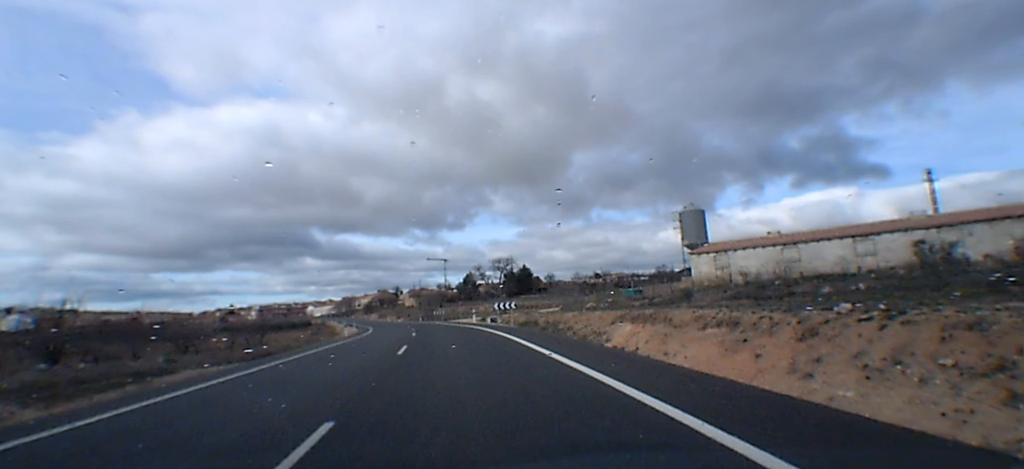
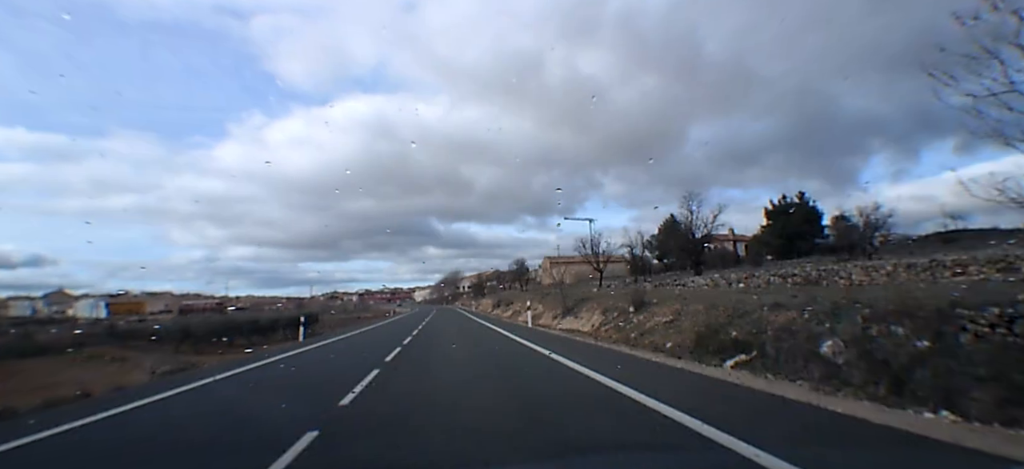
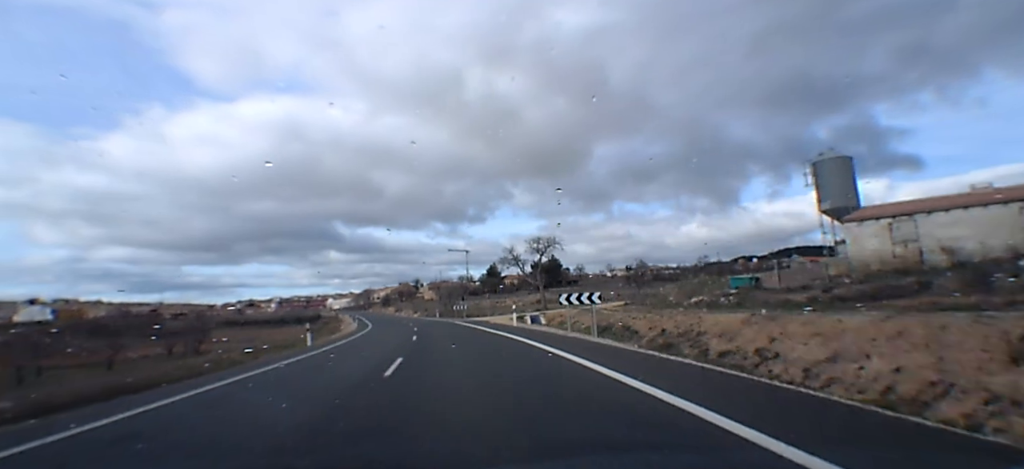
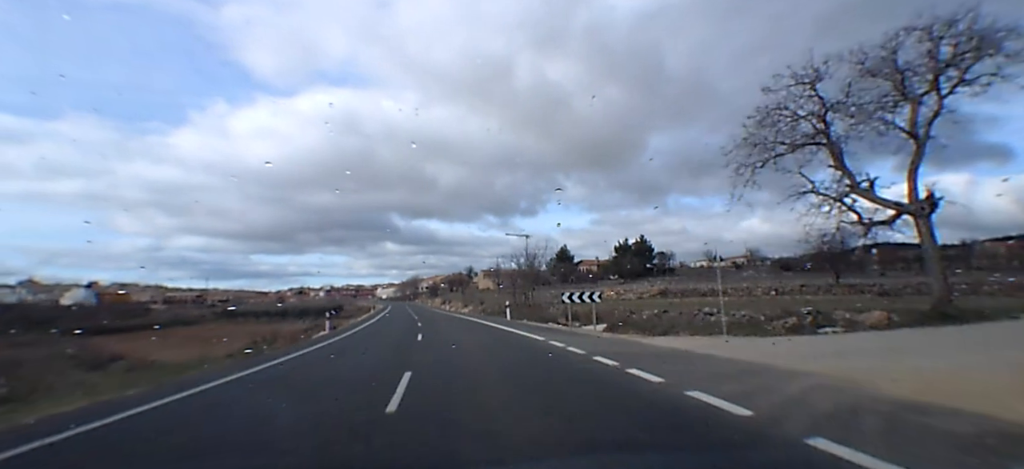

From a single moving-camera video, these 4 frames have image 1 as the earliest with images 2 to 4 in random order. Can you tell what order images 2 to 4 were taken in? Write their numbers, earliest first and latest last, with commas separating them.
3, 4, 2
